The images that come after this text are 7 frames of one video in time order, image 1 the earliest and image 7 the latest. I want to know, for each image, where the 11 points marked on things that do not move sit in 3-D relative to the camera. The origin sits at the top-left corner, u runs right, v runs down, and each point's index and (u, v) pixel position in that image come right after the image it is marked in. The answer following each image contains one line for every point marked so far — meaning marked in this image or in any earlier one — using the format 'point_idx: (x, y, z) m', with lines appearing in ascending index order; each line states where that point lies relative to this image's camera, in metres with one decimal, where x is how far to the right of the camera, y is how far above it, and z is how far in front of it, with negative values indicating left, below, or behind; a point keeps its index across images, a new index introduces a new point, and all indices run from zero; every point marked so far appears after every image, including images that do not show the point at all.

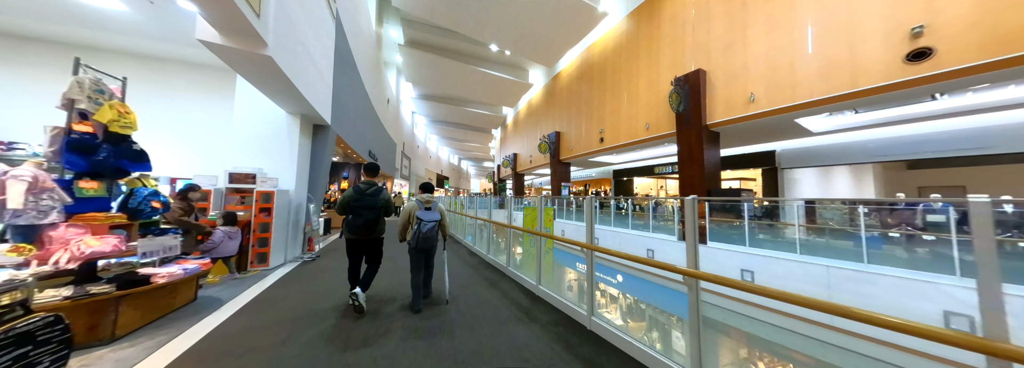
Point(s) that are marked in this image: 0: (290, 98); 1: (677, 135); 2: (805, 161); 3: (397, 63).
0: (-3.0, +1.2, +3.2) m
1: (+4.1, +1.2, +5.9) m
2: (+8.3, +0.7, +6.7) m
3: (-7.0, +7.4, +14.4) m
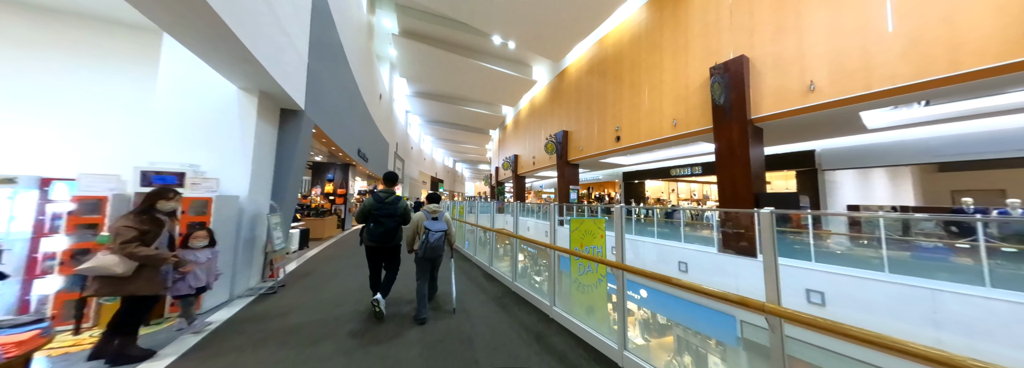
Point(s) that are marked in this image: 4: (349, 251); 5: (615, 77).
0: (-2.6, +1.1, +2.3) m
1: (+4.4, +1.1, +5.2) m
2: (+8.6, +0.6, +6.1) m
3: (-6.9, +7.3, +13.5) m
4: (-3.5, -1.4, +5.1) m
5: (+3.4, +3.5, +7.9) m
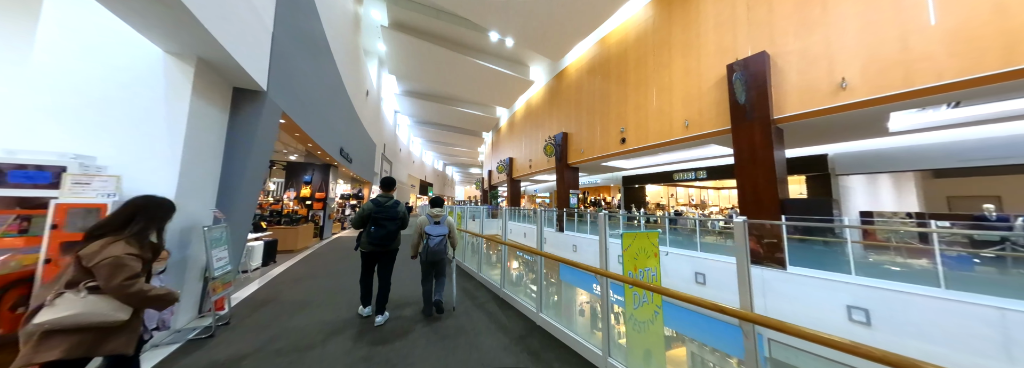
0: (-2.4, +1.1, +1.6) m
1: (+4.5, +1.0, +4.8) m
2: (+8.7, +0.5, +6.0) m
3: (-7.1, +7.1, +12.7) m
4: (-3.4, -1.5, +4.4) m
5: (+3.4, +3.4, +7.6) m
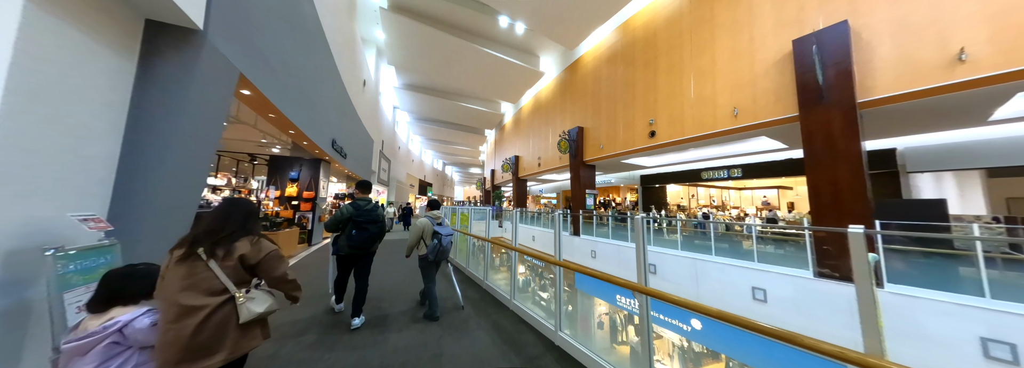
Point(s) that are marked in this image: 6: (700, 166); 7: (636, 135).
0: (-1.9, +1.2, +0.8) m
1: (+4.9, +1.1, +4.0) m
2: (+9.1, +0.5, +5.2) m
3: (-6.7, +7.1, +11.9) m
4: (-3.0, -1.4, +3.5) m
5: (+3.8, +3.4, +6.8) m
6: (+6.4, +0.6, +8.0) m
7: (+3.6, +1.4, +6.9) m
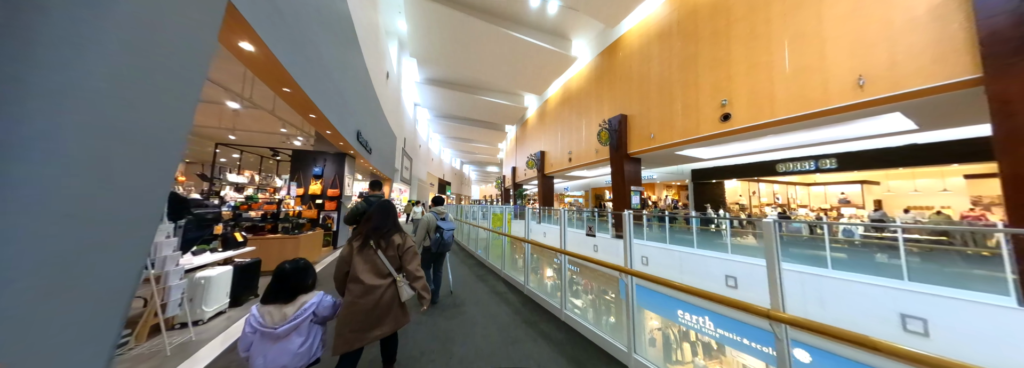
0: (-1.3, +1.3, +0.1) m
1: (+5.8, +1.2, +2.9) m
2: (+10.0, +0.6, +3.8) m
3: (-5.4, +7.2, +11.4) m
4: (-2.1, -1.4, +2.9) m
5: (+4.8, +3.6, +5.7) m
6: (+7.5, +0.8, +6.7) m
7: (+4.6, +1.5, +5.8) m
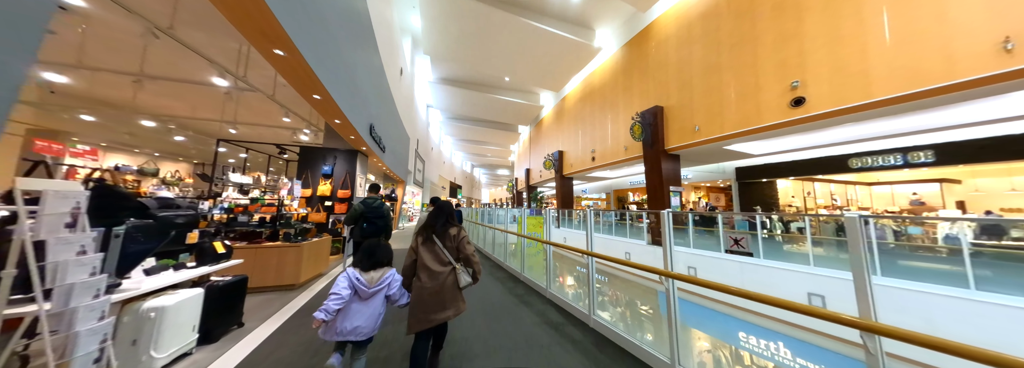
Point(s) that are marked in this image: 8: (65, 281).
0: (-0.9, +1.3, -0.5) m
1: (+6.3, +1.3, +2.0) m
2: (+10.5, +0.7, +2.7) m
3: (-4.6, +7.1, +11.1) m
4: (-1.6, -1.3, +2.3) m
5: (+5.5, +3.6, +4.9) m
6: (+8.1, +0.8, +5.8) m
7: (+5.2, +1.6, +5.0) m
8: (-2.0, -0.4, +1.0) m
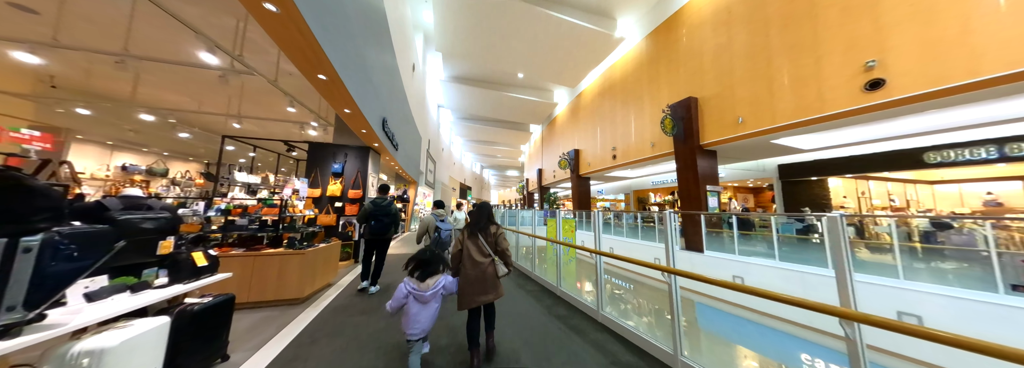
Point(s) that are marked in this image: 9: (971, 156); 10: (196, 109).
0: (-0.6, +1.4, -1.0) m
1: (+6.6, +1.4, +1.3) m
2: (+10.9, +0.8, +1.9) m
3: (-3.9, +7.1, +10.8) m
4: (-1.2, -1.3, +1.8) m
5: (+5.9, +3.7, +4.2) m
6: (+8.6, +0.9, +5.0) m
7: (+5.7, +1.6, +4.3) m
8: (-1.6, -0.4, +0.6) m
9: (+8.7, +0.5, +4.5) m
10: (-5.3, +1.3, +4.0) m
